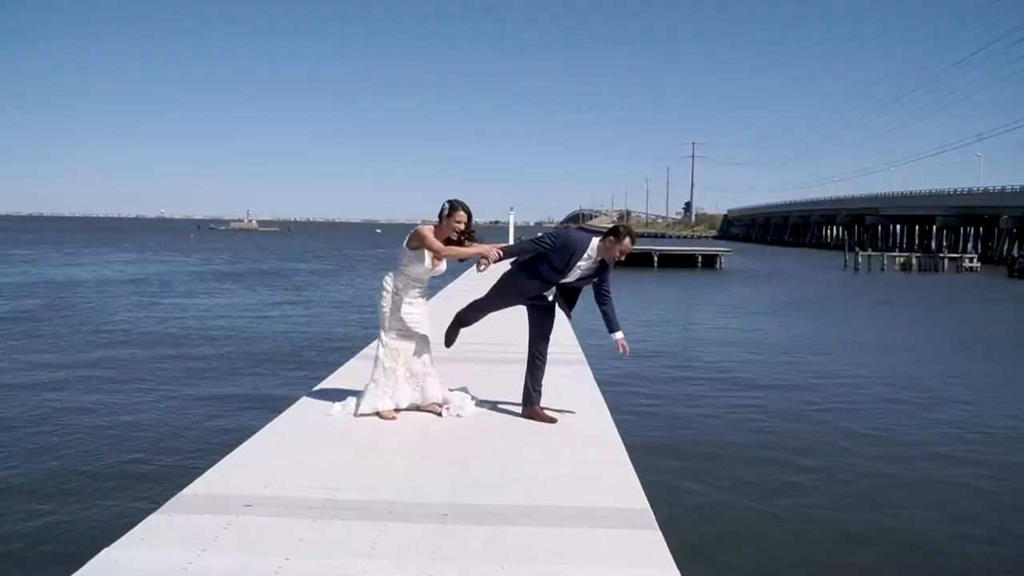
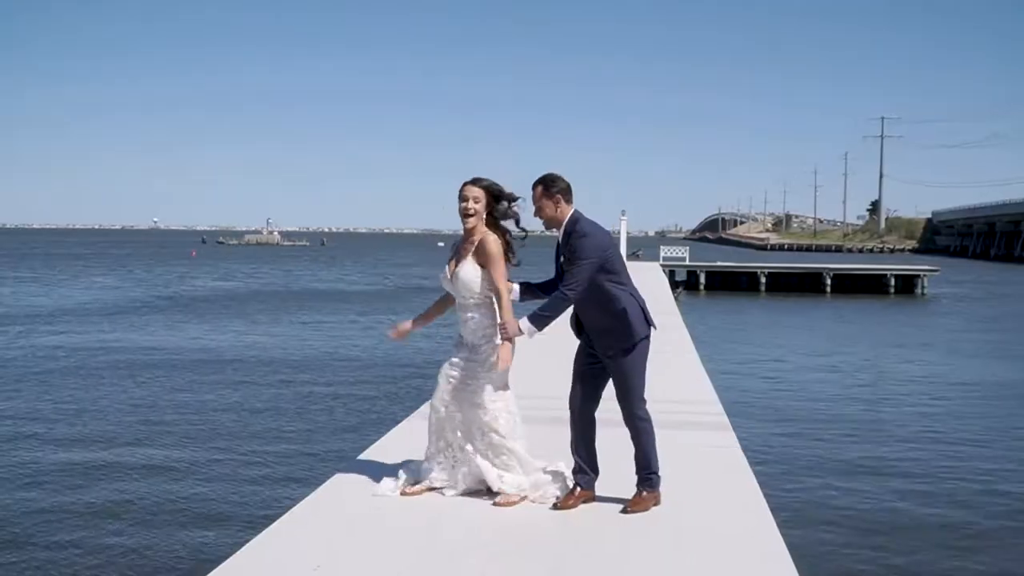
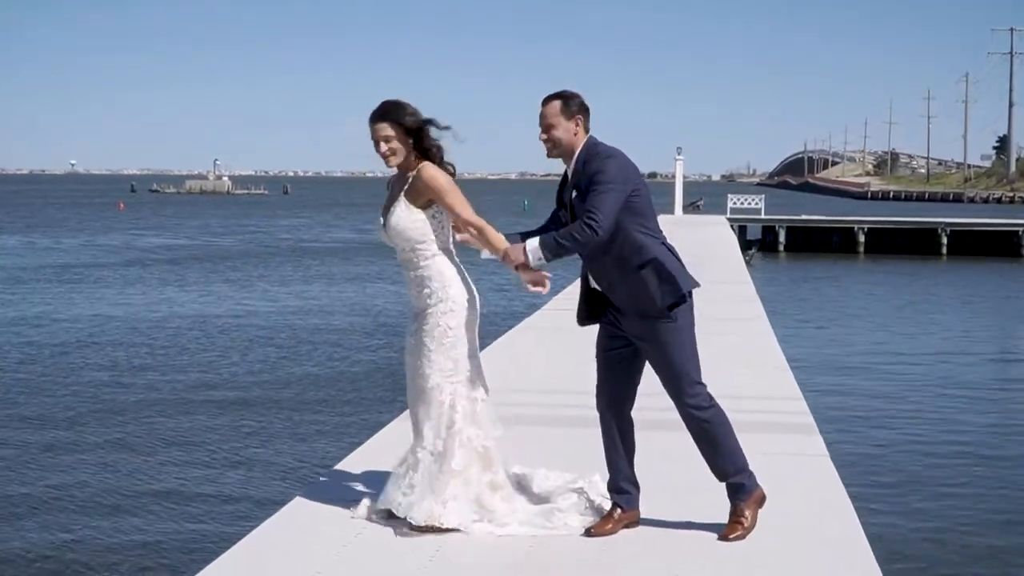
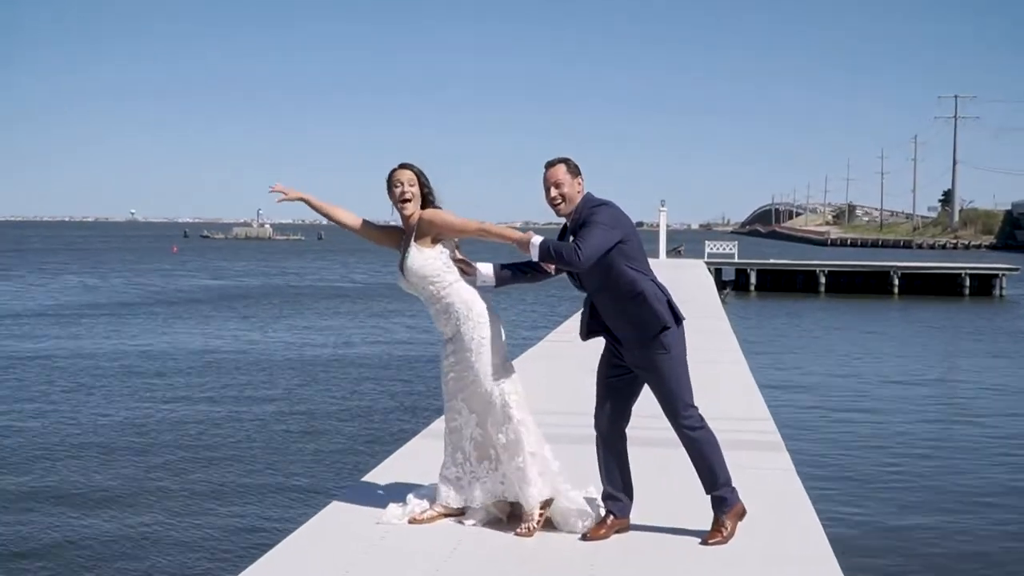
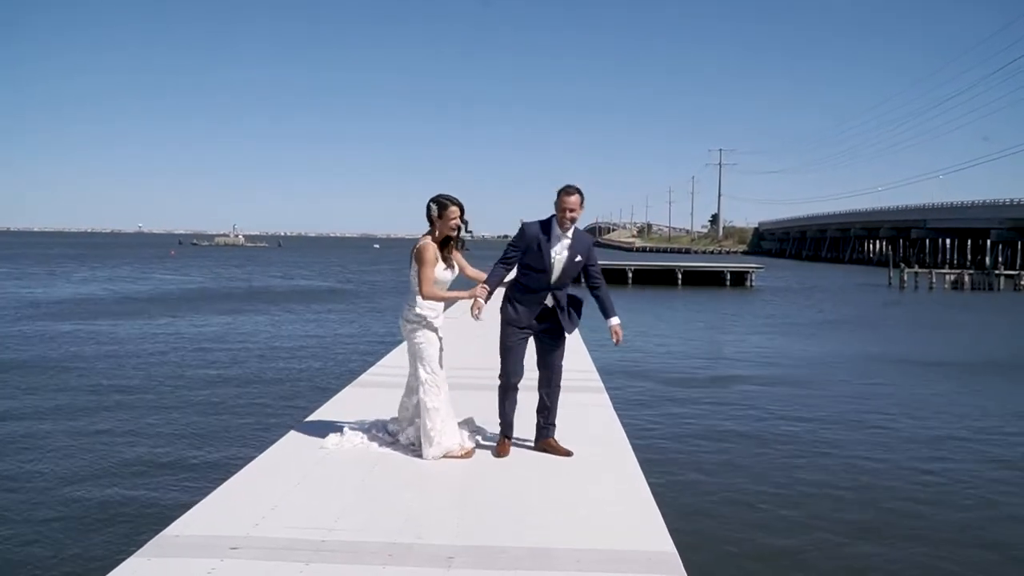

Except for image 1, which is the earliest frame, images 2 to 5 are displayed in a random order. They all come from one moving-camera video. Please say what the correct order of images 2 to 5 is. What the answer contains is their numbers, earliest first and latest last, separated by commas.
5, 2, 4, 3
